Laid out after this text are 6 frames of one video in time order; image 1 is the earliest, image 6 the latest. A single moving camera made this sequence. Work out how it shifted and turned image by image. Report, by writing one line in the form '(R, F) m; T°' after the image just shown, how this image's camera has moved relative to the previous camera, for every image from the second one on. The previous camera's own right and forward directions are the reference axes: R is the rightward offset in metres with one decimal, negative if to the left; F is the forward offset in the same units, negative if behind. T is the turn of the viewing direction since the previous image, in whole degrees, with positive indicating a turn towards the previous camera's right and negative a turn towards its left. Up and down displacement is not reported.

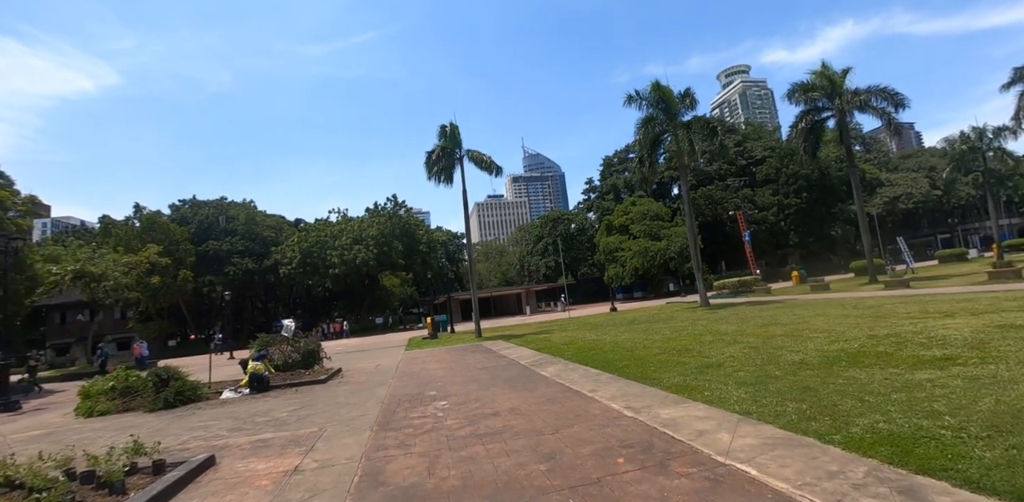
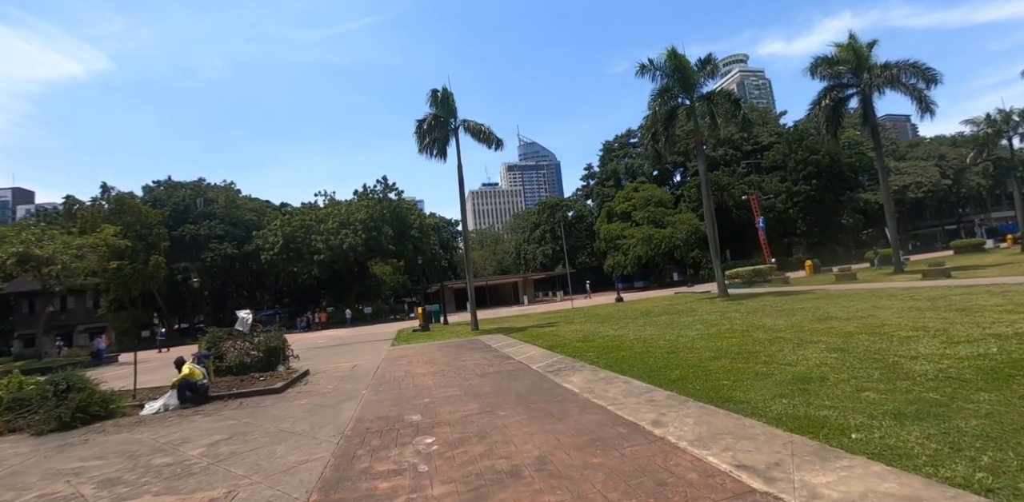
(-0.3, +2.7) m; +1°
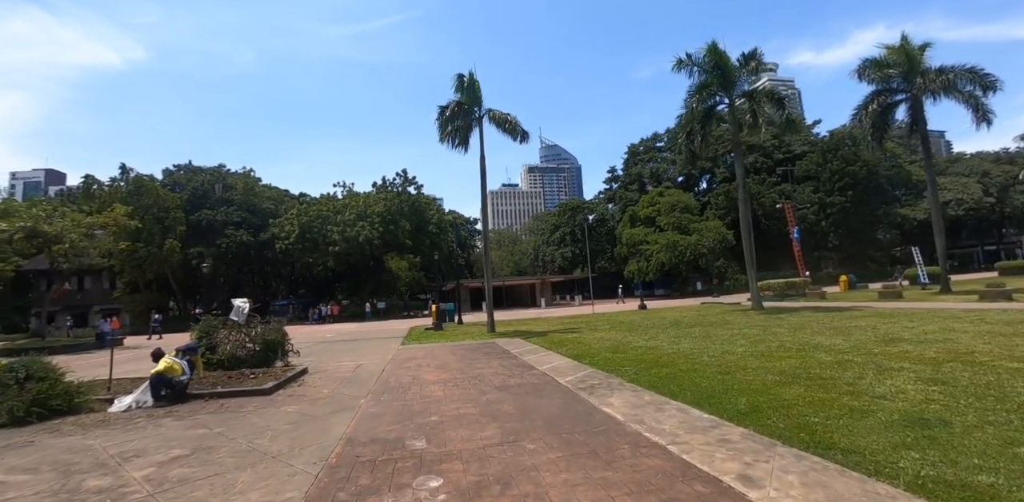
(-0.2, +1.4) m; -2°
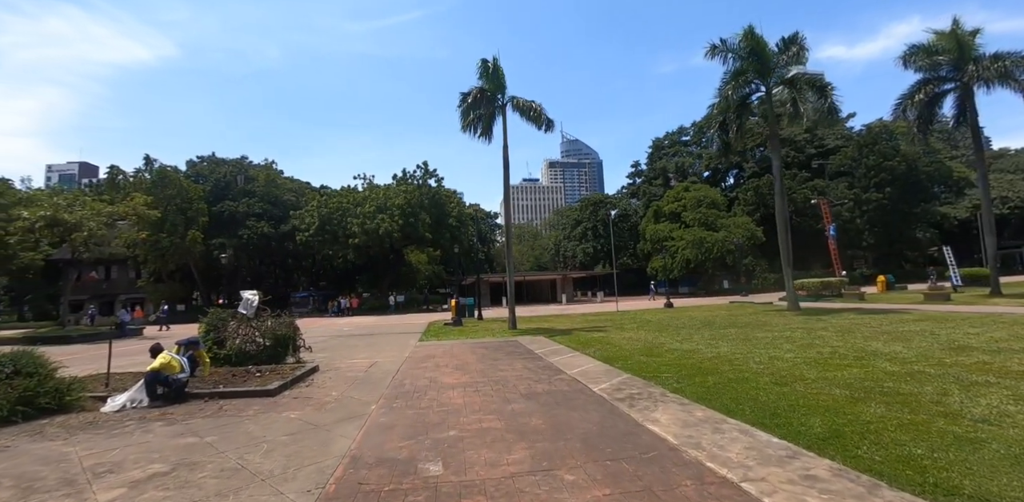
(-0.2, +0.9) m; -2°
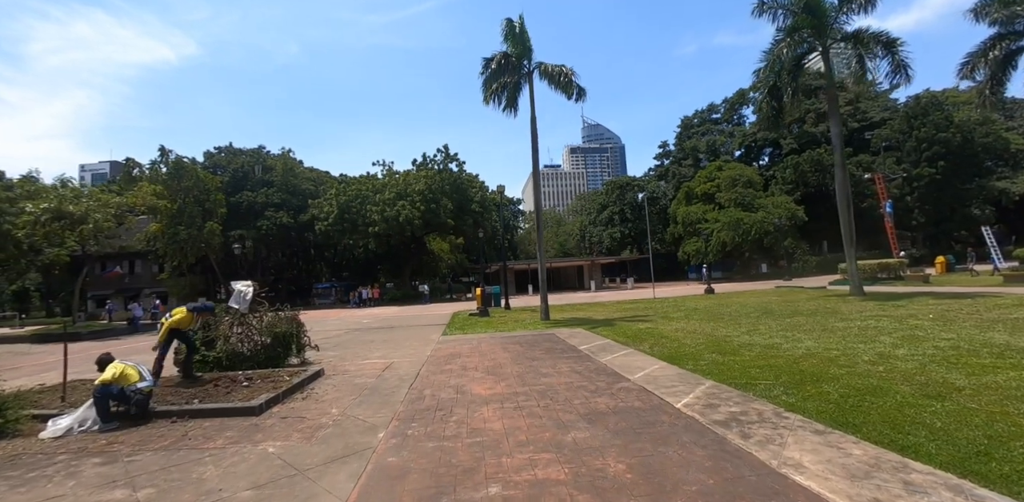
(-0.4, +1.8) m; -3°
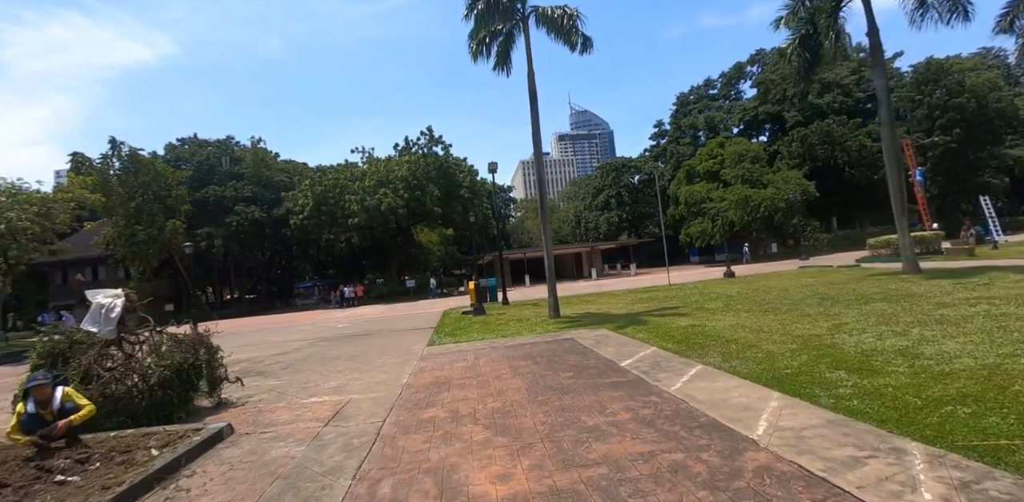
(-0.2, +3.1) m; +1°
